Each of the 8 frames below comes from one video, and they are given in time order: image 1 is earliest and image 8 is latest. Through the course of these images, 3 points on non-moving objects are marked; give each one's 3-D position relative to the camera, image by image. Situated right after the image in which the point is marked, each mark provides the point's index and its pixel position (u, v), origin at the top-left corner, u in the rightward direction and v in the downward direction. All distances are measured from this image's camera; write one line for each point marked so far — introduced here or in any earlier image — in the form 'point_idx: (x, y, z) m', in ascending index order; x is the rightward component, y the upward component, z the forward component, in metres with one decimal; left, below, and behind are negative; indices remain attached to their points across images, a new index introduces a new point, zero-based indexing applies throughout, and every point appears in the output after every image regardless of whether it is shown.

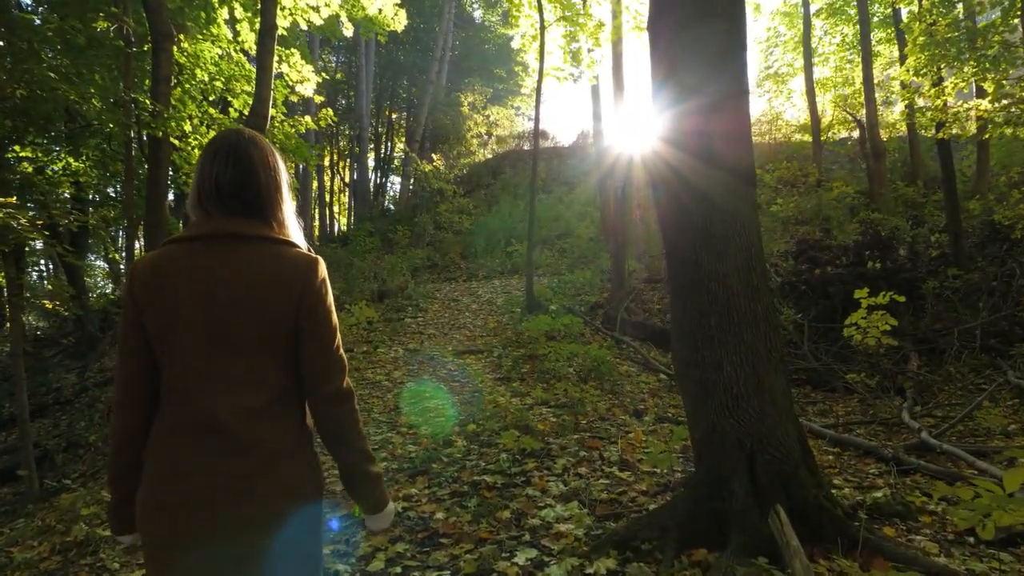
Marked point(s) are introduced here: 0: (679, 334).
0: (+1.0, -0.3, +3.6) m
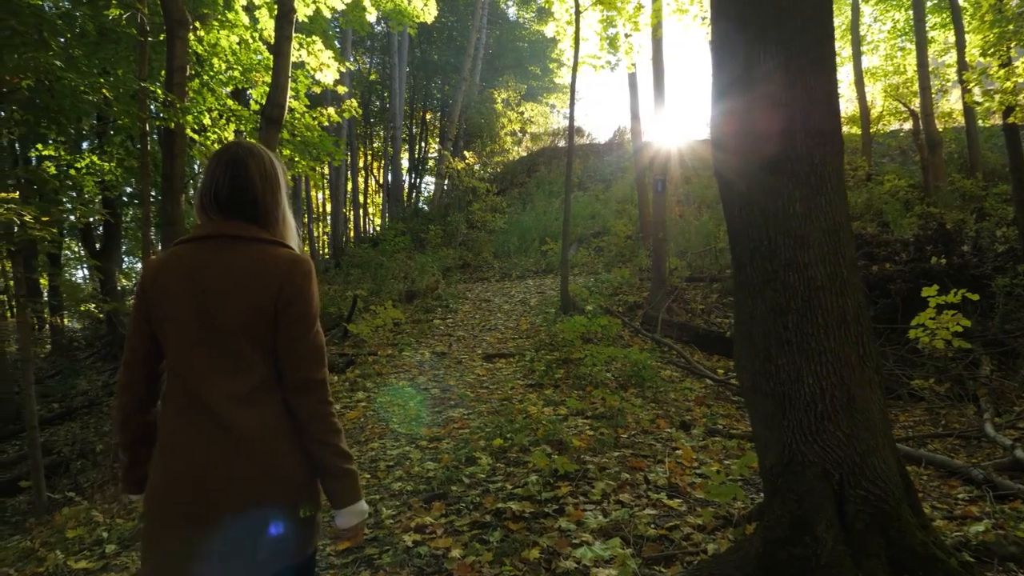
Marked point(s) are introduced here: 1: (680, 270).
0: (+1.1, -0.3, +2.9) m
1: (+3.4, +0.4, +12.6) m
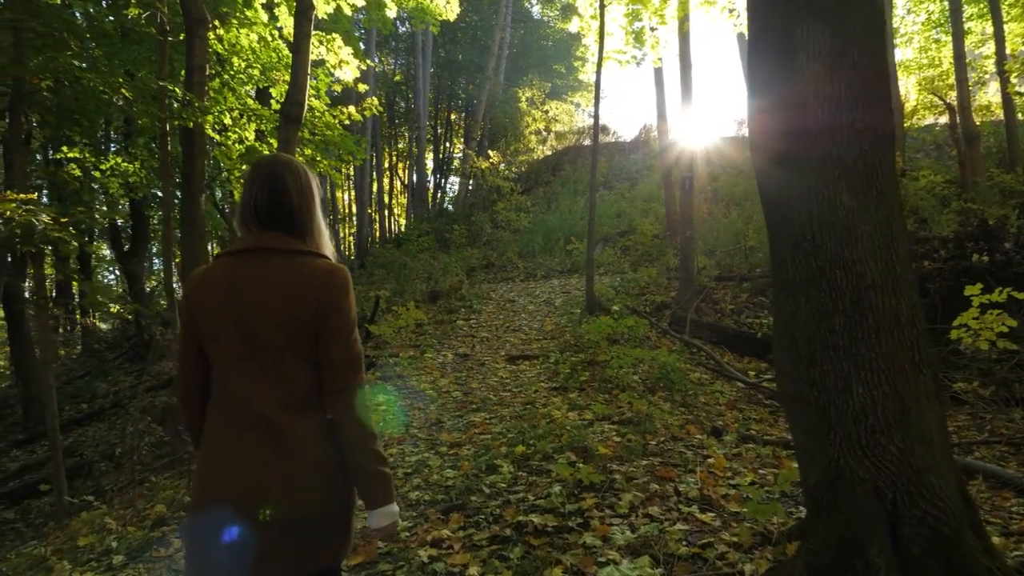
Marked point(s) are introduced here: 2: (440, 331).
0: (+1.2, -0.3, +2.7) m
1: (+3.9, +0.4, +12.3) m
2: (-1.2, -0.7, +10.6) m
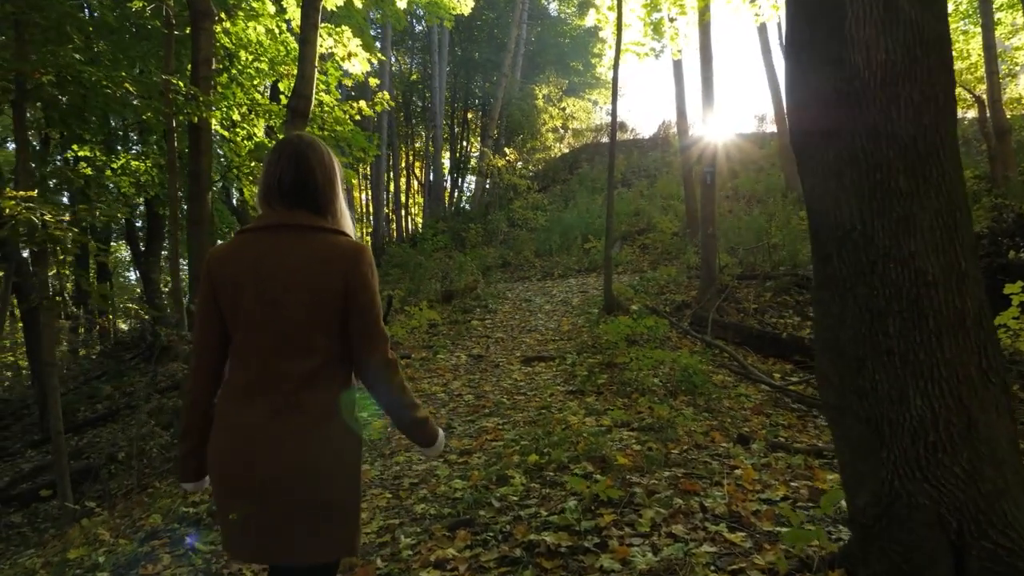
0: (+1.2, -0.2, +2.3) m
1: (+4.2, +0.4, +11.9) m
2: (-1.0, -0.7, +10.4) m
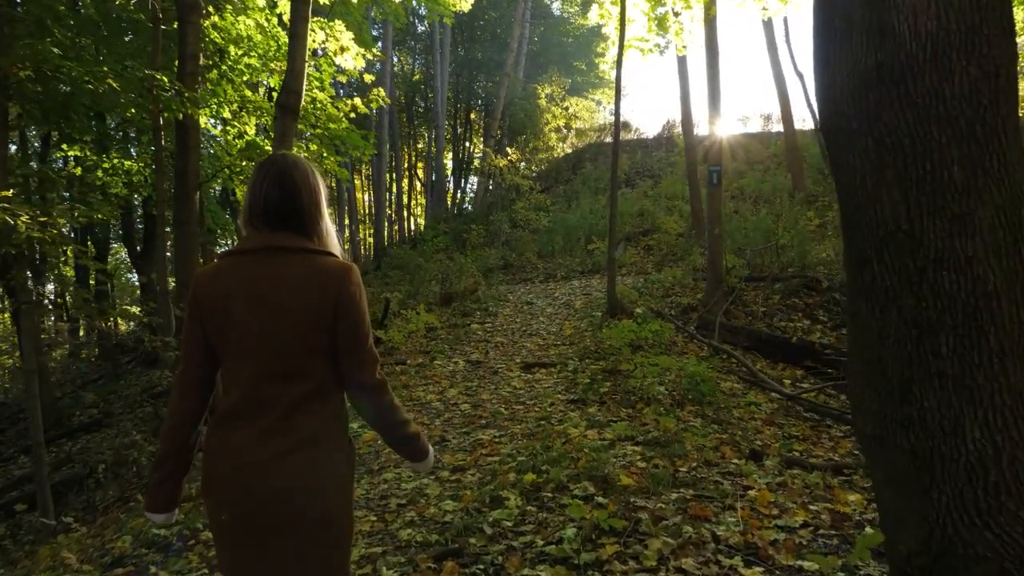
0: (+1.2, -0.3, +2.0) m
1: (+4.2, +0.4, +11.6) m
2: (-1.0, -0.8, +10.1) m
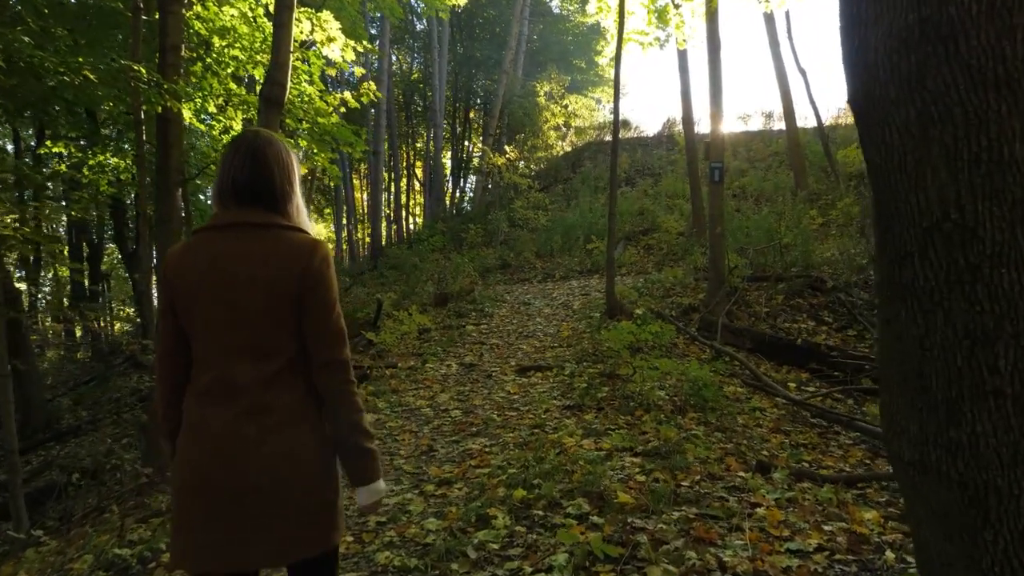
0: (+1.1, -0.3, +1.7) m
1: (+4.2, +0.4, +11.3) m
2: (-1.0, -0.8, +9.8) m
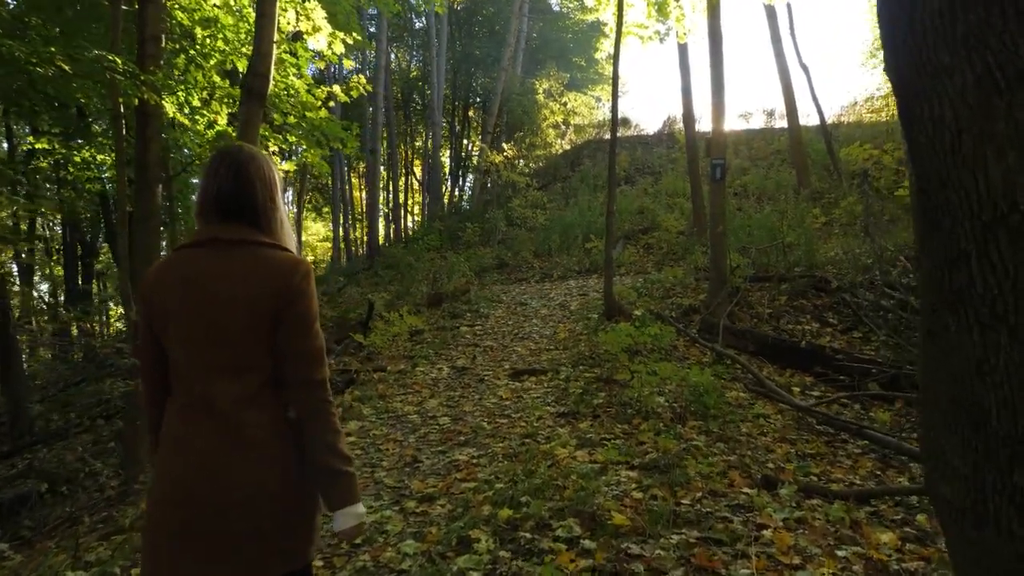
0: (+1.0, -0.3, +1.4) m
1: (+4.1, +0.4, +11.0) m
2: (-1.1, -0.8, +9.5) m
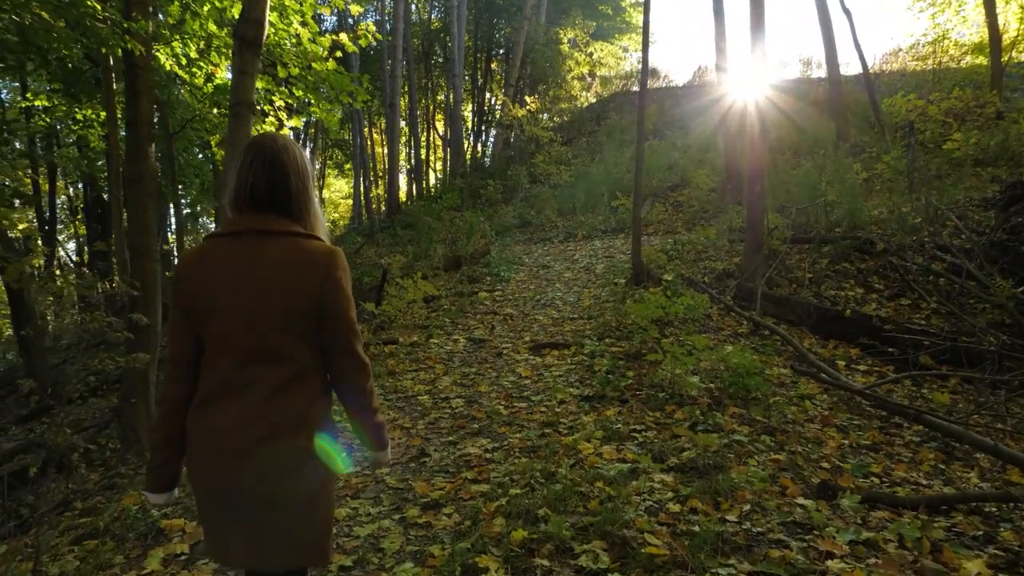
0: (+1.0, -0.4, +0.8) m
1: (+4.4, +1.0, +10.2) m
2: (-0.8, -0.3, +9.0) m
